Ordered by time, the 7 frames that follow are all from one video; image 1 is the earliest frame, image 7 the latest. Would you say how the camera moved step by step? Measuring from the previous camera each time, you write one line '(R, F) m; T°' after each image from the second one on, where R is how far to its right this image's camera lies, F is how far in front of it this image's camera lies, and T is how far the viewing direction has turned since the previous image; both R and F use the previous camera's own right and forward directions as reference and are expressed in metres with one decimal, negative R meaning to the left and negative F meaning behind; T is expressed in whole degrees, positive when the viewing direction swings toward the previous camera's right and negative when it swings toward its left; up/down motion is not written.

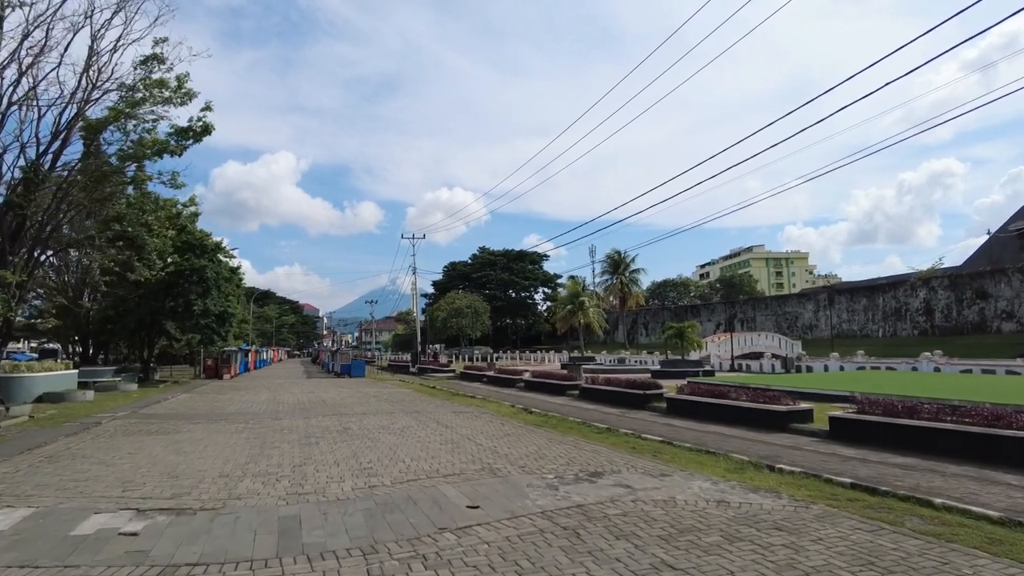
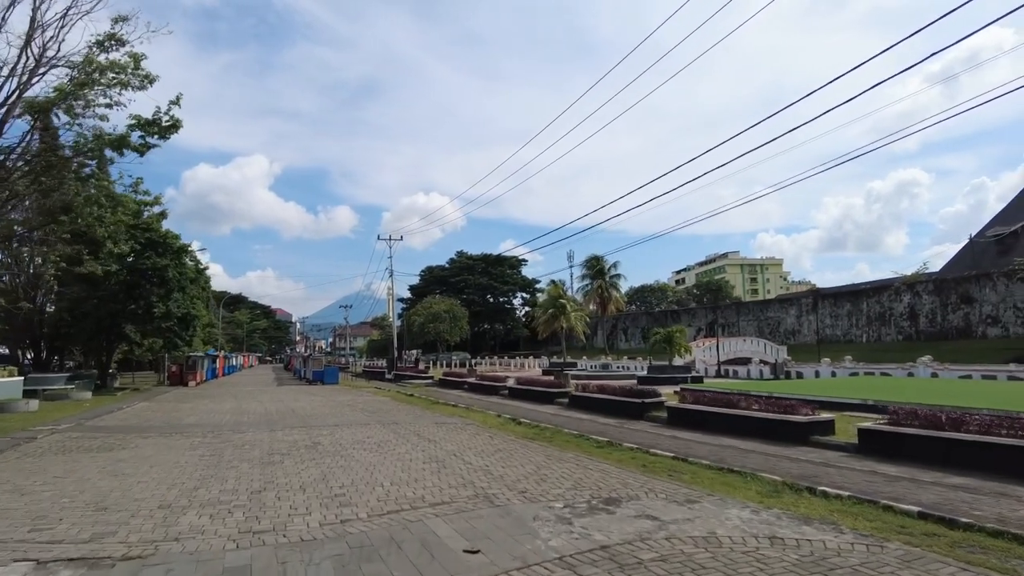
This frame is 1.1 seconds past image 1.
(-0.3, +1.4) m; +2°
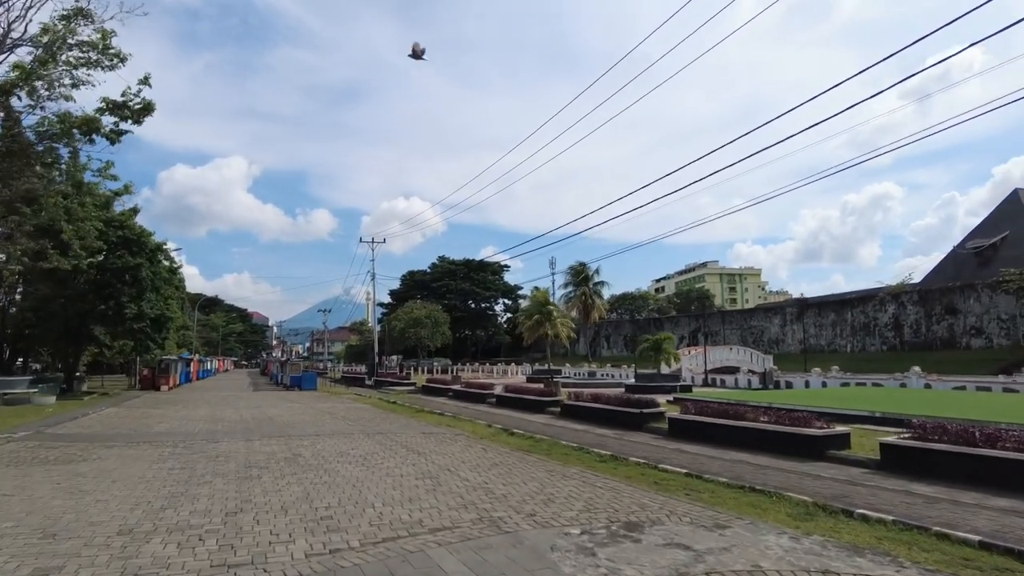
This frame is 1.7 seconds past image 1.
(-0.3, +0.8) m; +2°
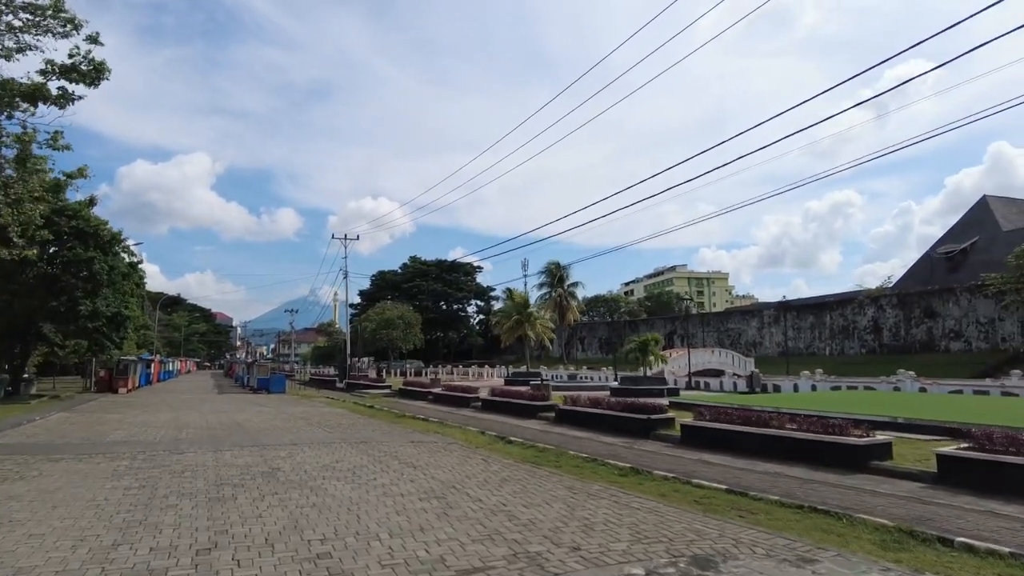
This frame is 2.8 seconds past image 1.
(-0.7, +1.3) m; +3°
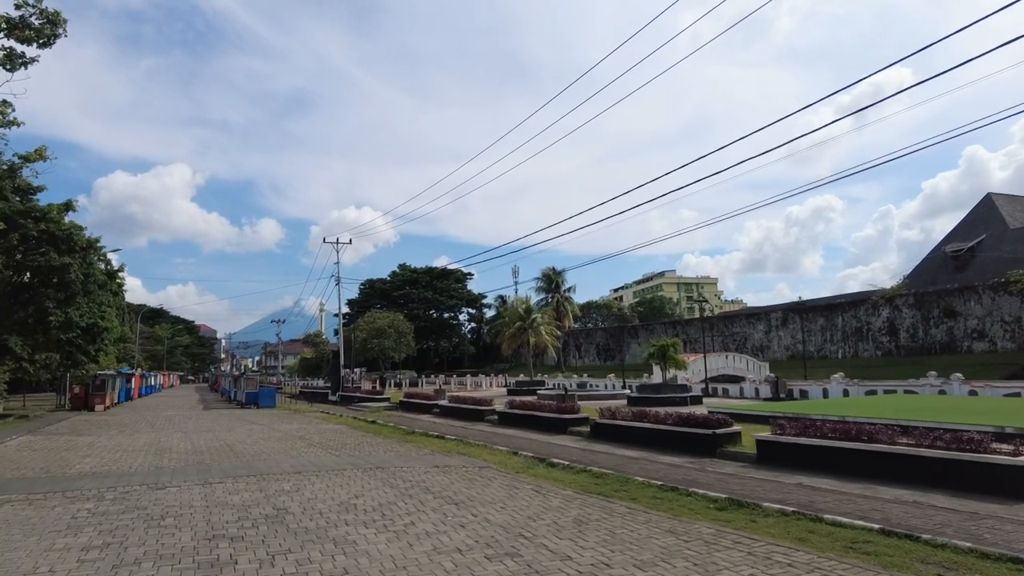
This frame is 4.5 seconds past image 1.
(-1.0, +2.1) m; +1°
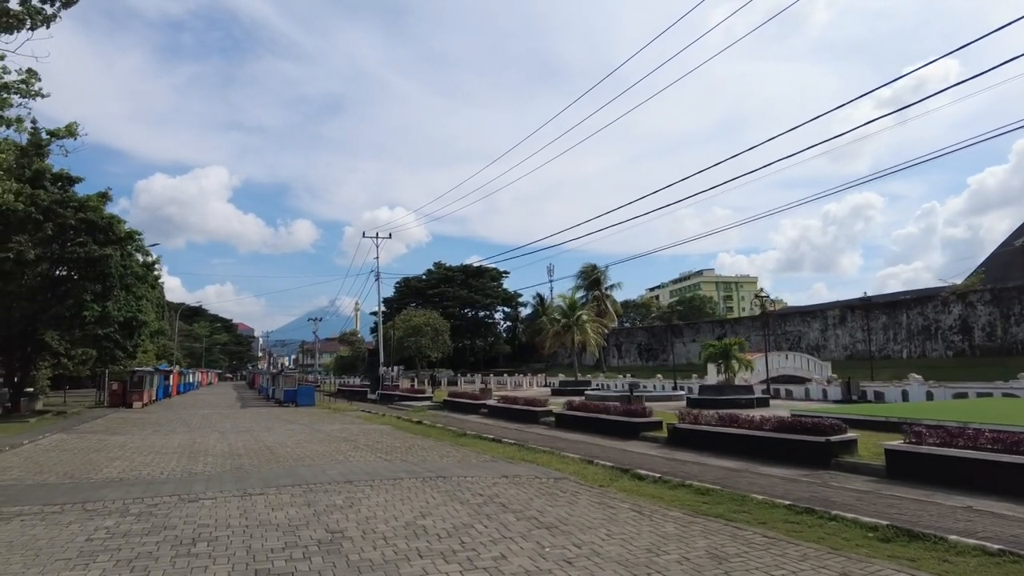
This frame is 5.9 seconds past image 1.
(-0.8, +1.6) m; -3°
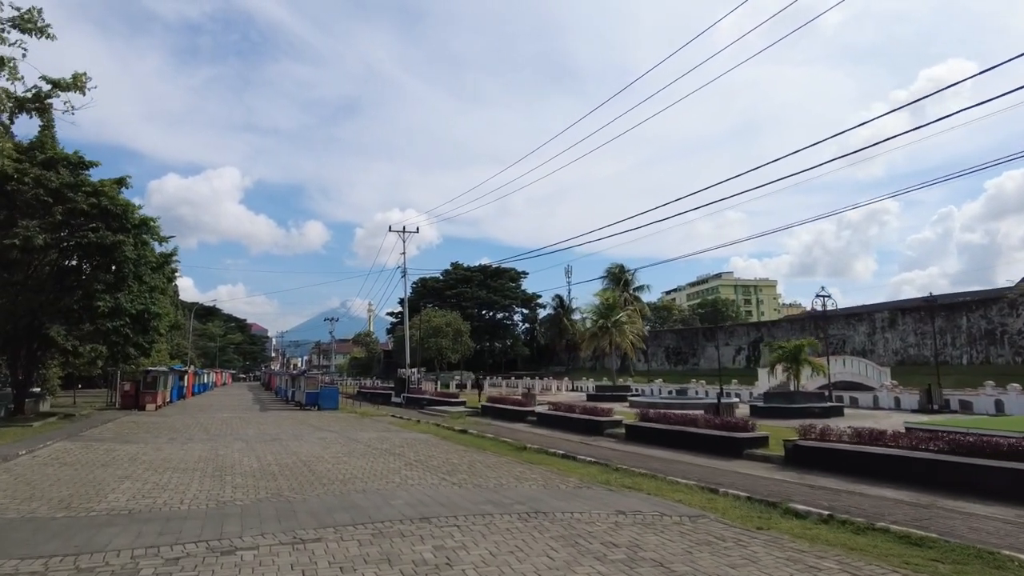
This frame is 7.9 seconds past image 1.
(-1.4, +2.4) m; -1°
